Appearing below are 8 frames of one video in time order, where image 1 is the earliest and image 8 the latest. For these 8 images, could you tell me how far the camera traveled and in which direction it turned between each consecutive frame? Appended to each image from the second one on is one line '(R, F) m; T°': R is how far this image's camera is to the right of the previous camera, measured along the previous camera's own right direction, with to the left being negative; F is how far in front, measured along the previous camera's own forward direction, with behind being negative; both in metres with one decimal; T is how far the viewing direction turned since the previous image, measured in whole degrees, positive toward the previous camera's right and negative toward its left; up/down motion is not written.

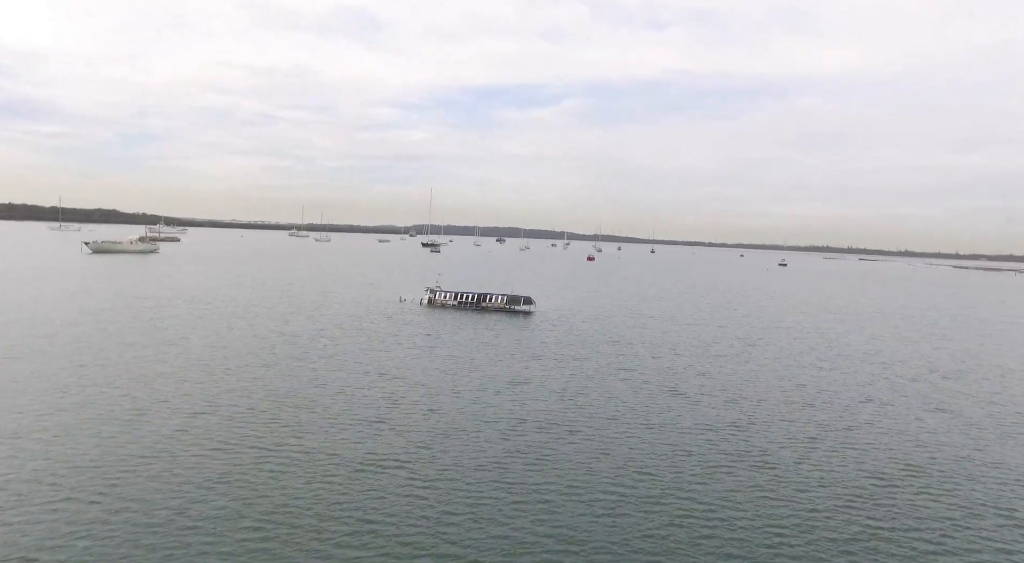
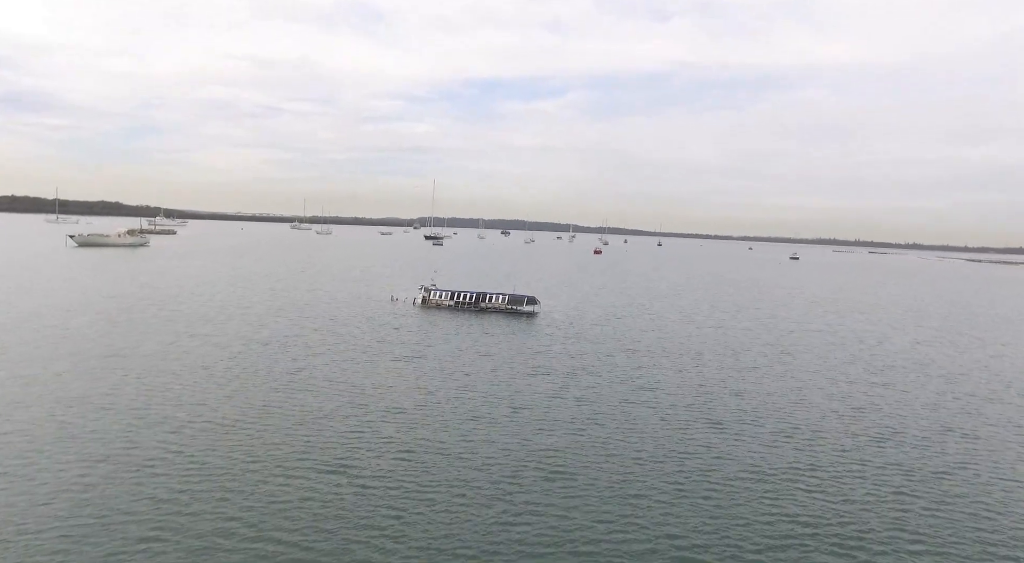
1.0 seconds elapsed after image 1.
(+0.3, +9.0) m; 0°
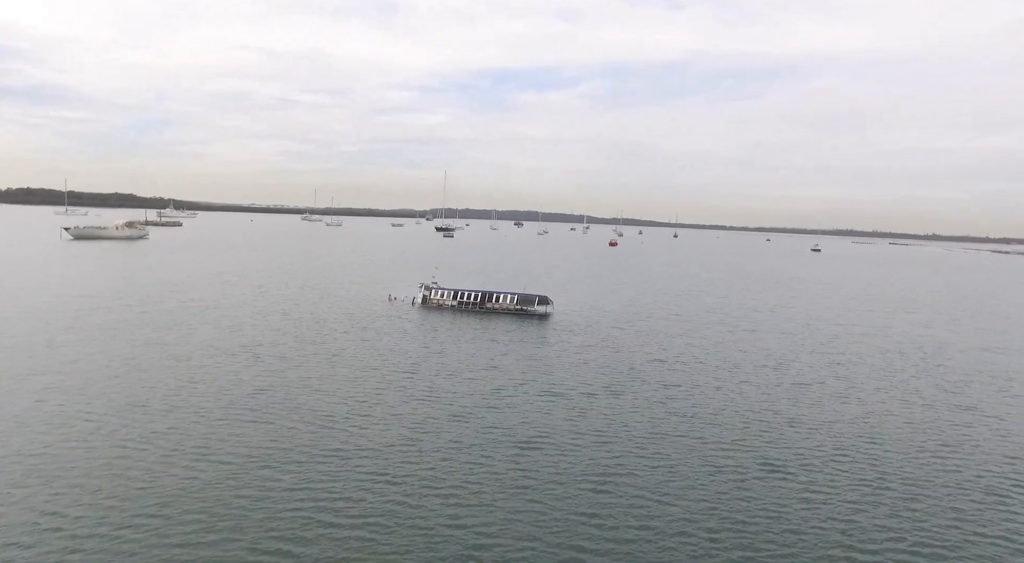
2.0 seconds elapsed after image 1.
(+0.4, +8.9) m; -1°
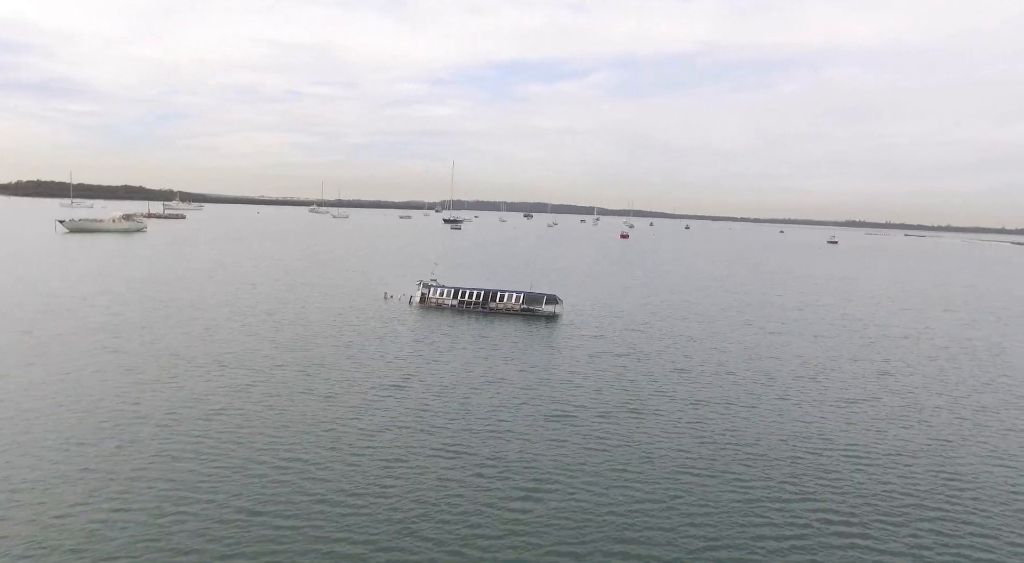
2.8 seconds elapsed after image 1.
(+0.4, +6.8) m; -1°
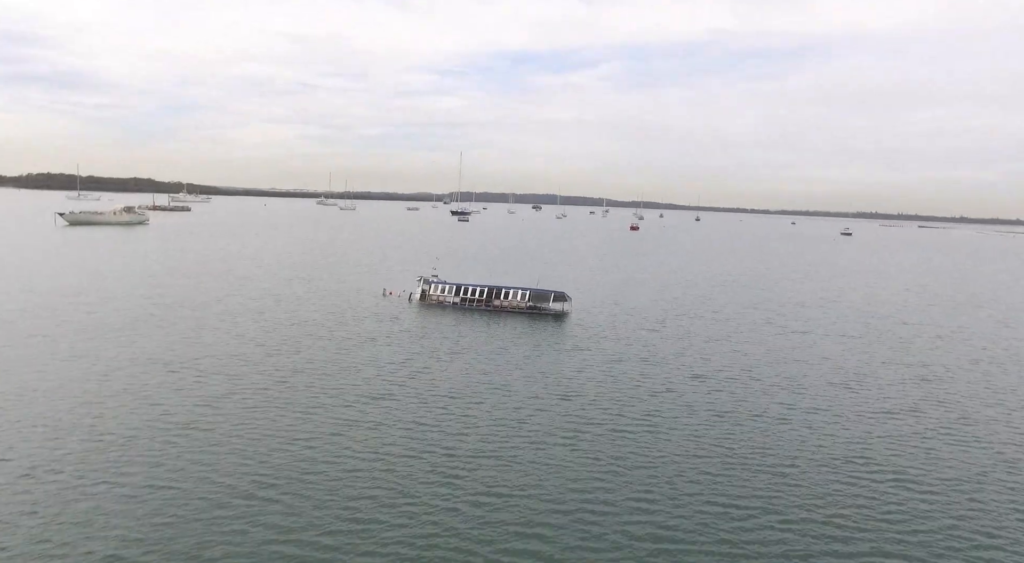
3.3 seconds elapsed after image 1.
(+0.3, +4.2) m; -1°
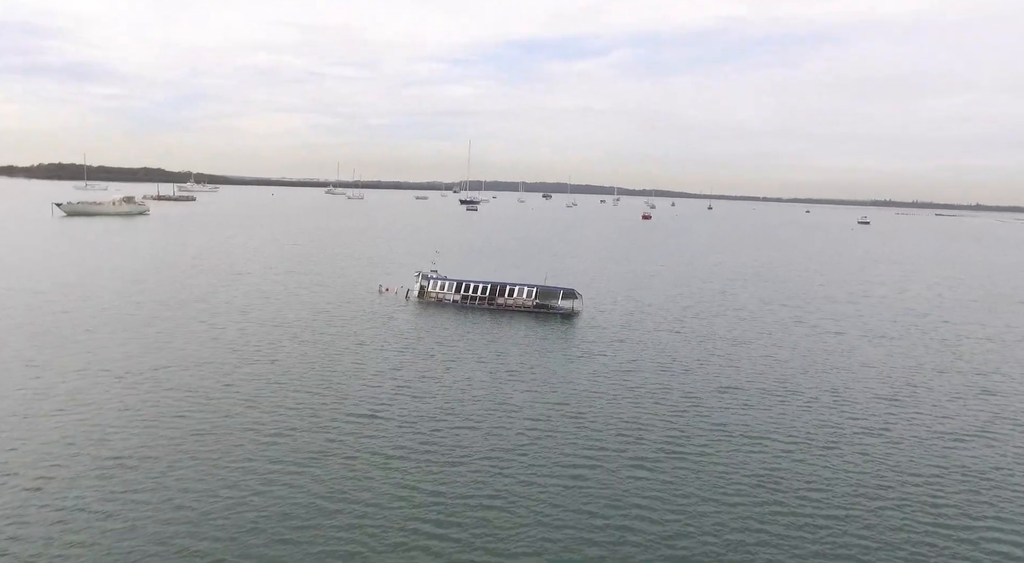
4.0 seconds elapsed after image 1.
(+0.4, +5.5) m; -1°
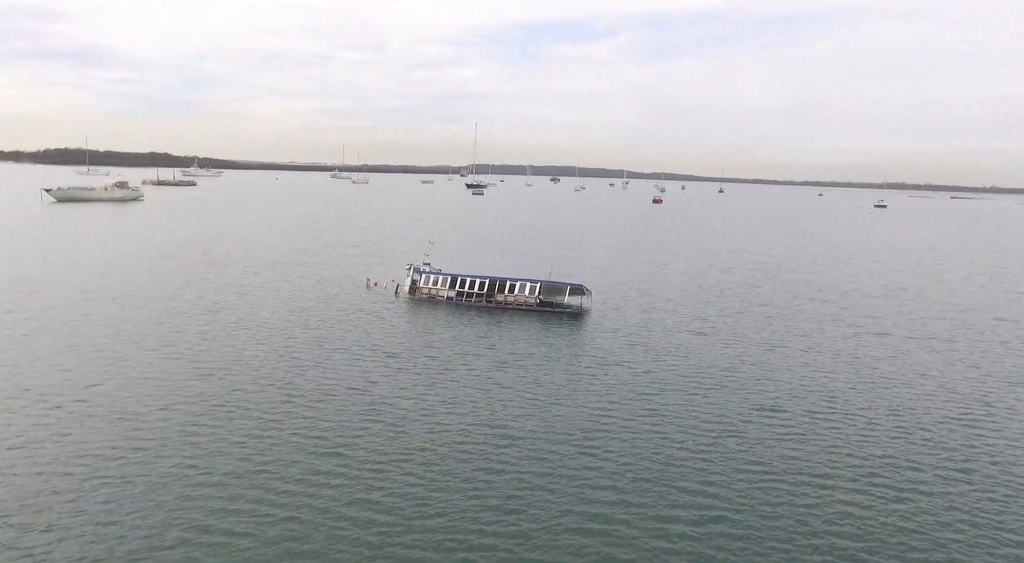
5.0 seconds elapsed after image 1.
(+0.6, +6.8) m; -1°
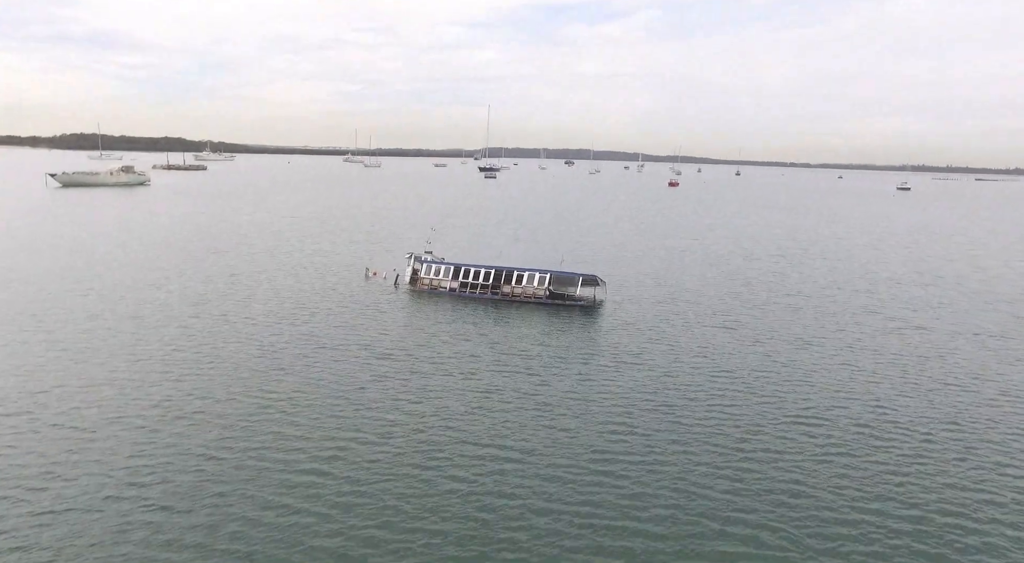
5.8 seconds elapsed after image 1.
(+0.5, +4.2) m; -1°
